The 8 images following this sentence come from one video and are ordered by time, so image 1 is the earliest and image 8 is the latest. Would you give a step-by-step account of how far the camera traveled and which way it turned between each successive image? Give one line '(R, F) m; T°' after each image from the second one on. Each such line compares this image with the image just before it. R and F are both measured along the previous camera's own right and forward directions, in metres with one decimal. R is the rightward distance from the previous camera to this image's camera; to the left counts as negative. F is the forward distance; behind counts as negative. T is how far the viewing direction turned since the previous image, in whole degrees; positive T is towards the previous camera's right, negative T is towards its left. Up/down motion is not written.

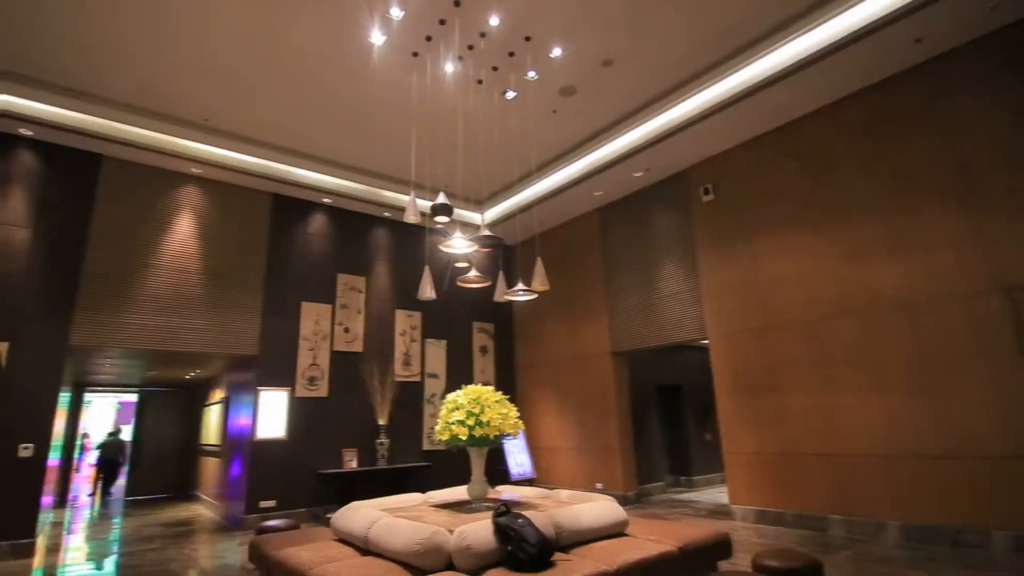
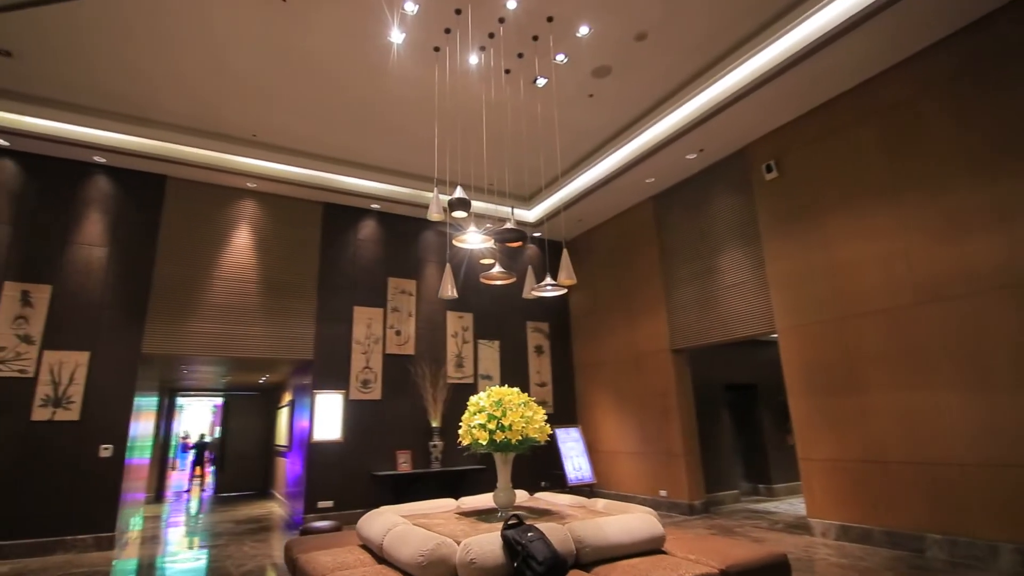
(+0.5, +0.3) m; -9°
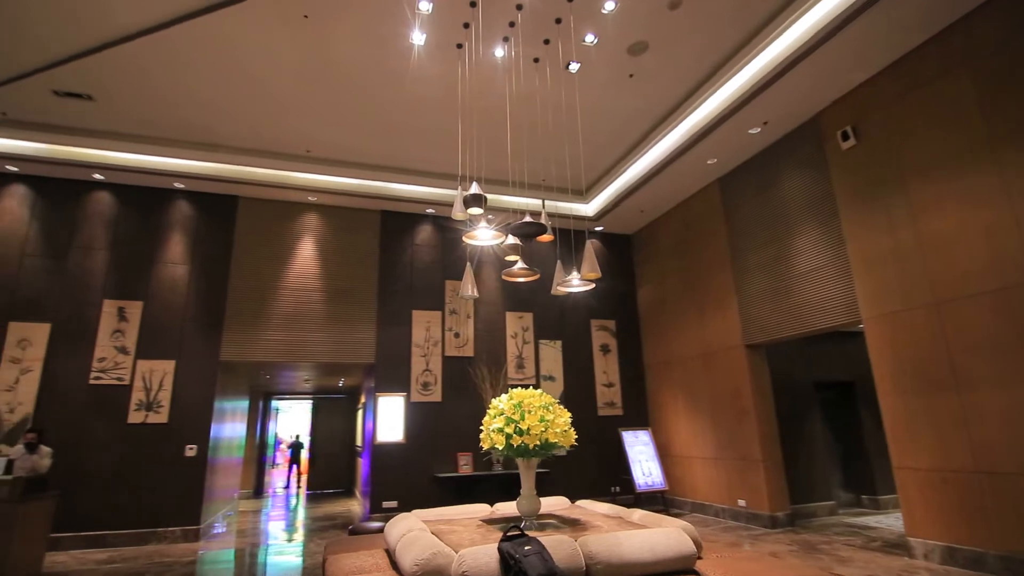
(+0.6, +0.3) m; -10°
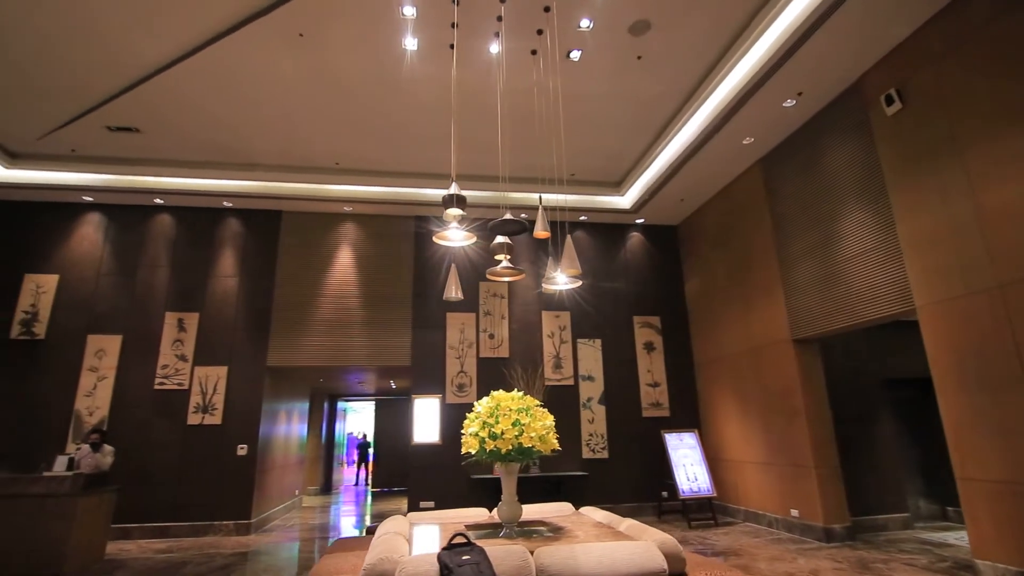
(+0.8, +0.2) m; -9°
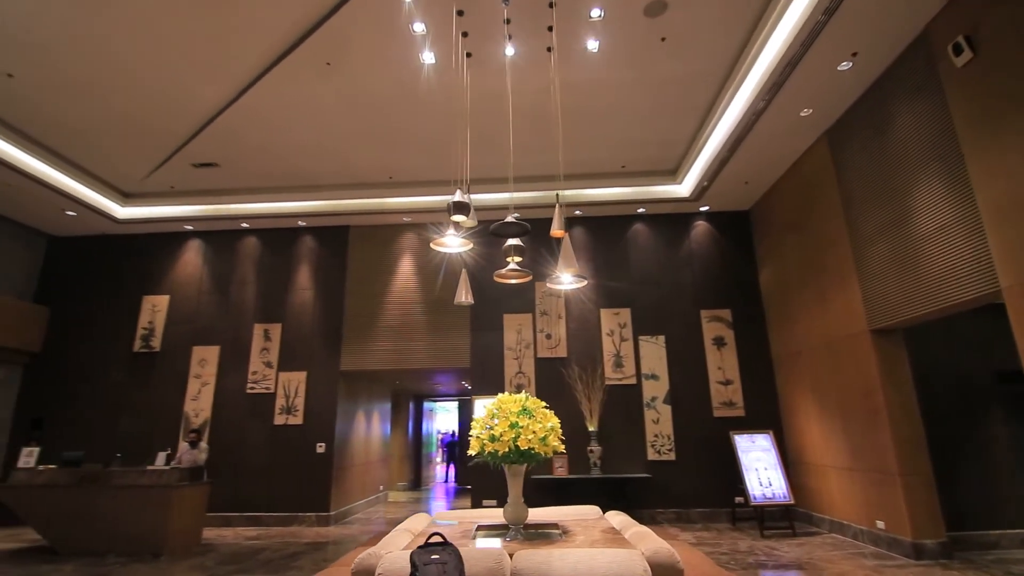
(+0.8, +0.1) m; -11°
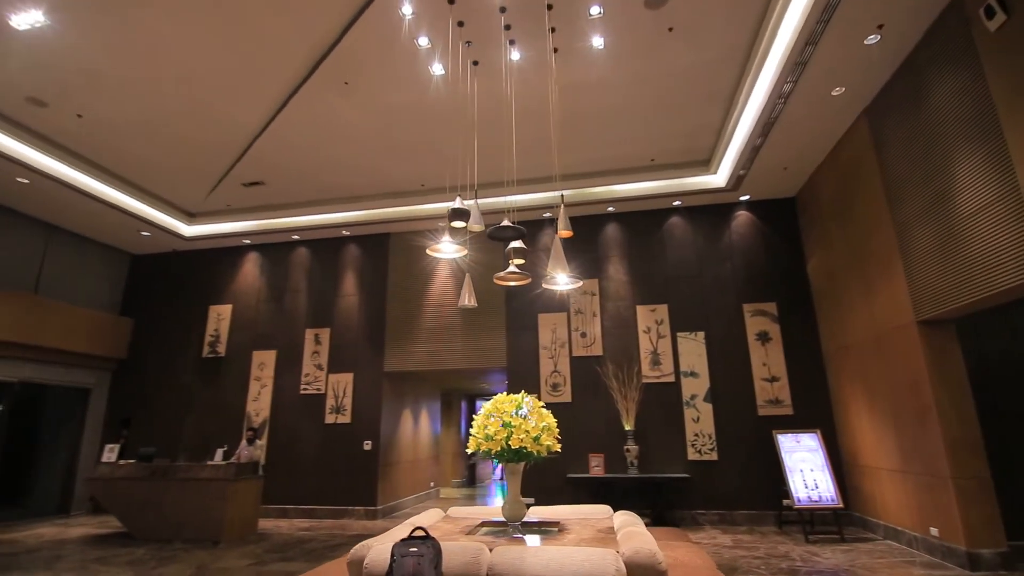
(+0.6, 0.0) m; -8°
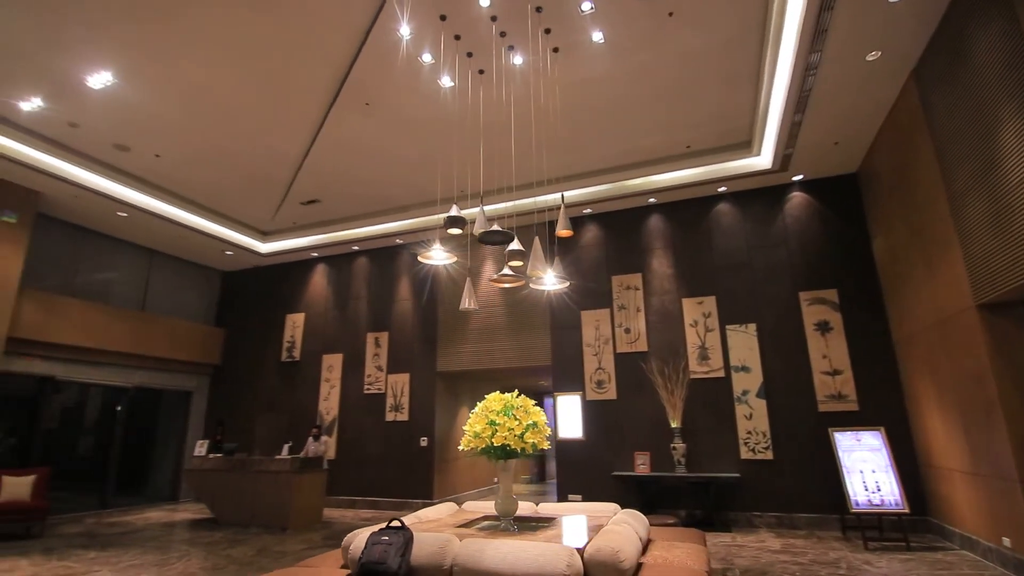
(+0.8, 0.0) m; -10°
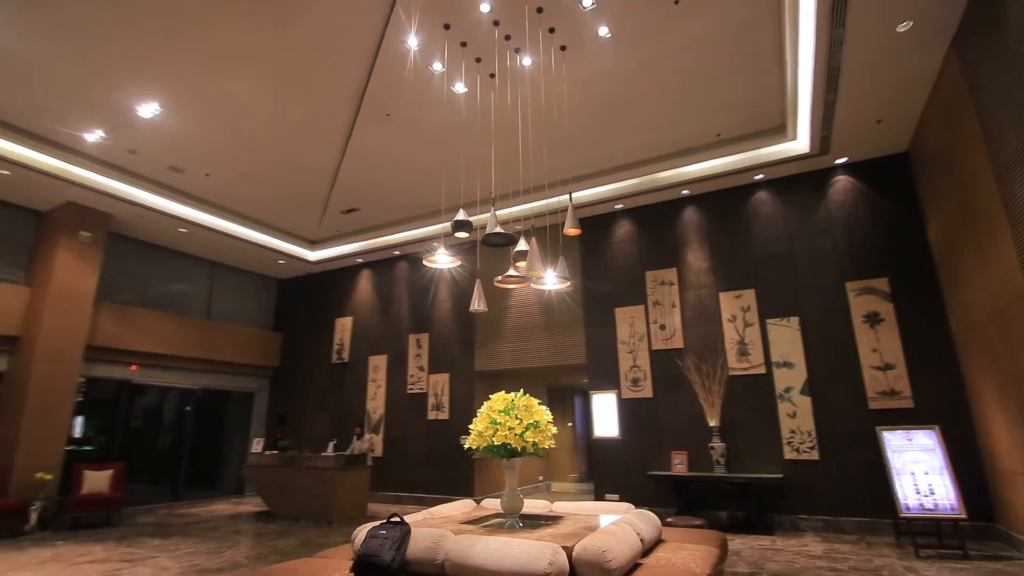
(+0.5, 0.0) m; -7°
